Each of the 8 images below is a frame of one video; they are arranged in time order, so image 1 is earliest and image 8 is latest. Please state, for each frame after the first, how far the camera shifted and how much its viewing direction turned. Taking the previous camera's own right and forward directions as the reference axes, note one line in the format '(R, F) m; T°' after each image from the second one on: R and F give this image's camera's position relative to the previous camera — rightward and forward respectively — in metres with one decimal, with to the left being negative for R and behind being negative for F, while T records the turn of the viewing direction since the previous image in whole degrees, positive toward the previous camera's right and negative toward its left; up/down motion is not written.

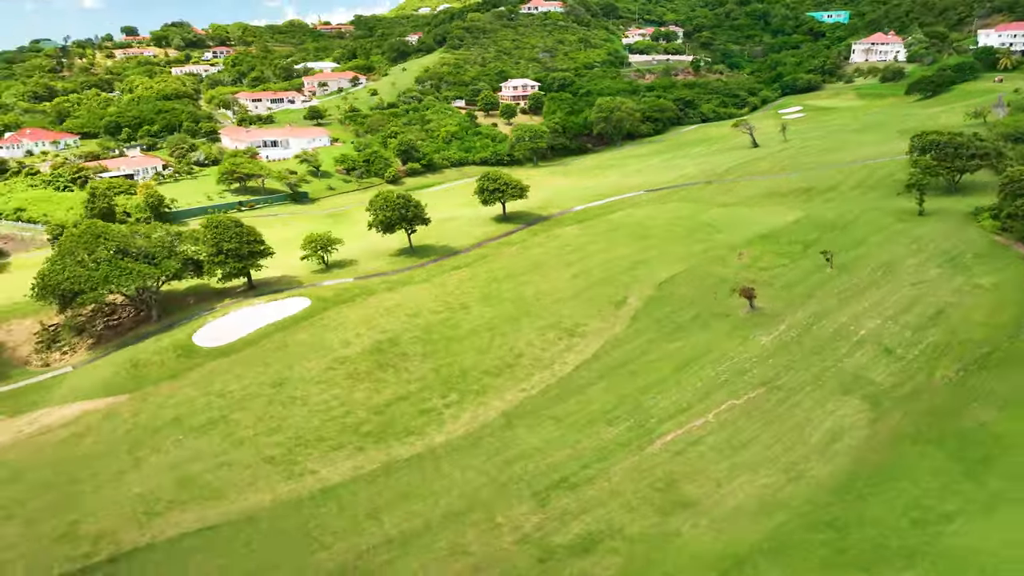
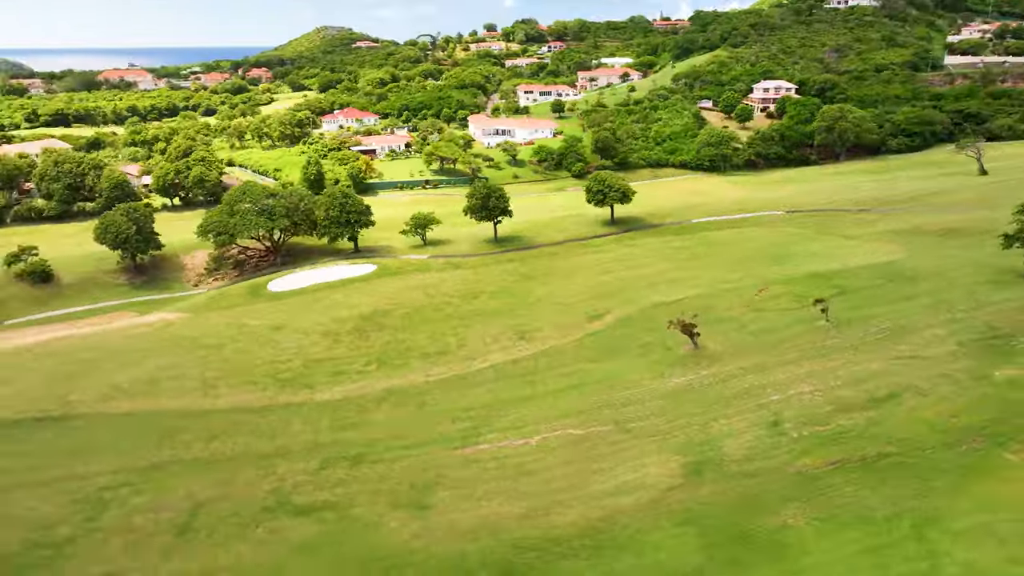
(+21.8, +4.1) m; -27°
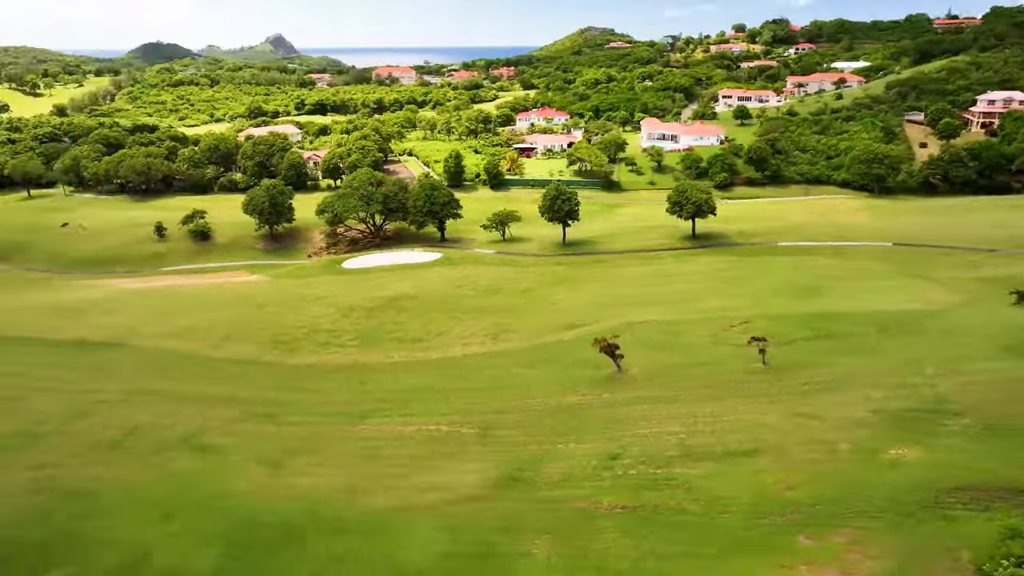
(+16.0, +2.0) m; -20°
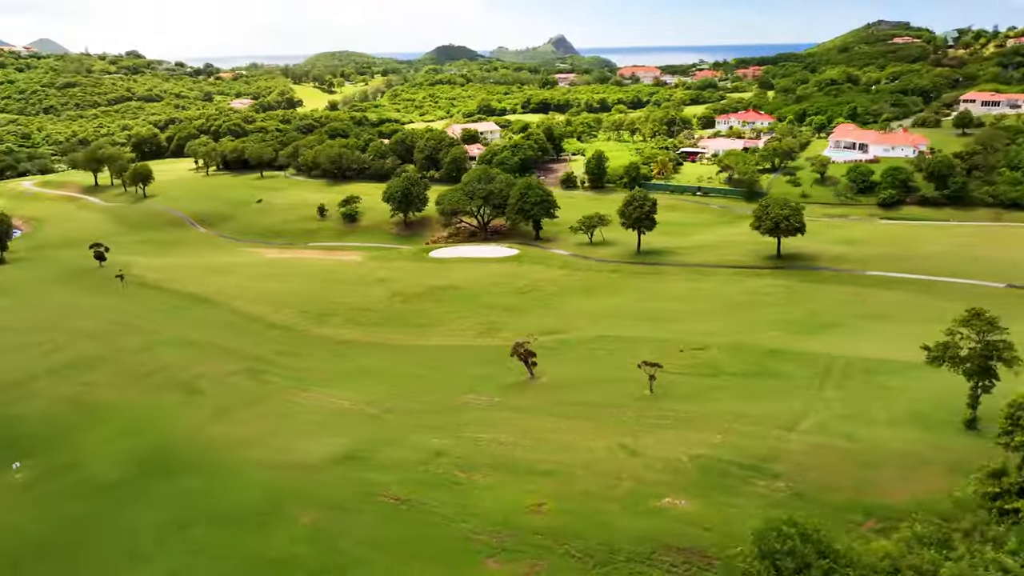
(+16.1, +1.9) m; -20°
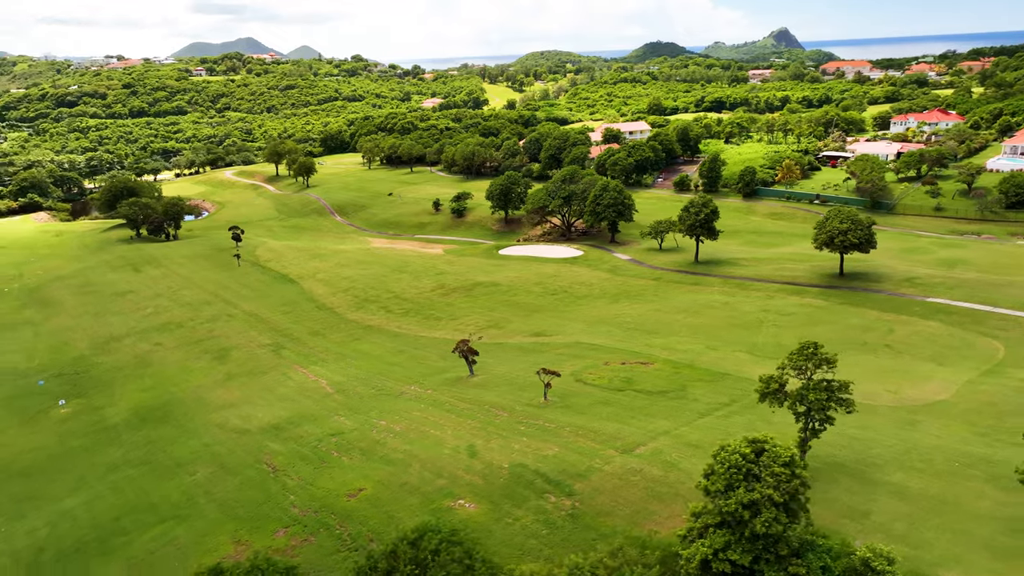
(+12.5, +0.8) m; -16°
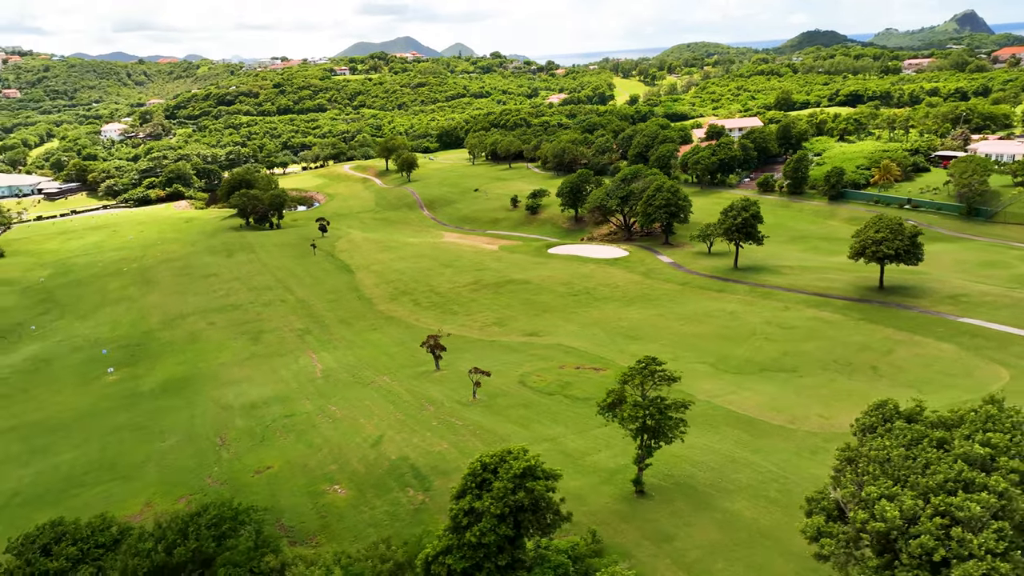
(+8.8, +0.2) m; -11°
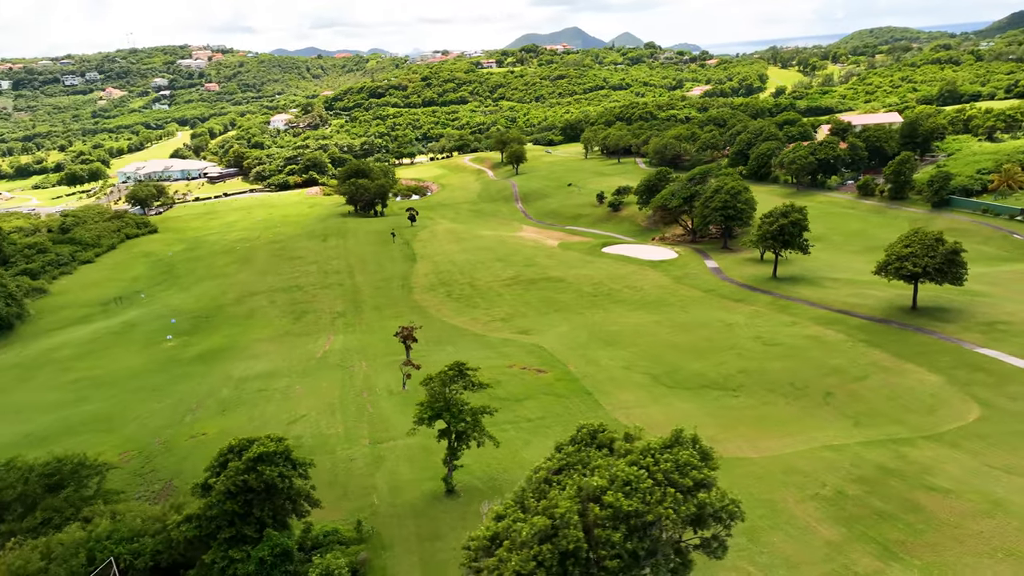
(+9.8, +0.2) m; -12°
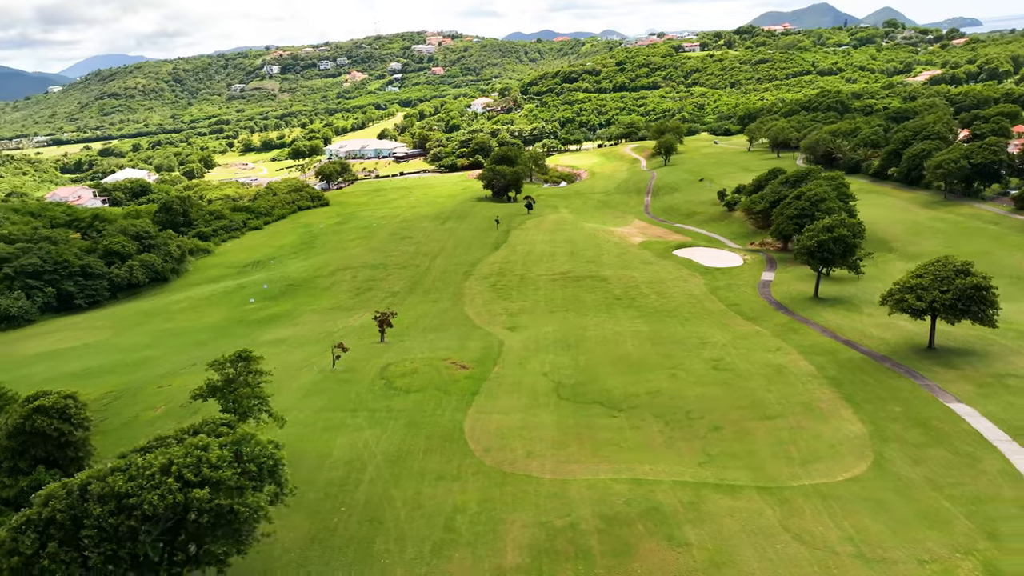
(+13.6, +0.8) m; -17°
